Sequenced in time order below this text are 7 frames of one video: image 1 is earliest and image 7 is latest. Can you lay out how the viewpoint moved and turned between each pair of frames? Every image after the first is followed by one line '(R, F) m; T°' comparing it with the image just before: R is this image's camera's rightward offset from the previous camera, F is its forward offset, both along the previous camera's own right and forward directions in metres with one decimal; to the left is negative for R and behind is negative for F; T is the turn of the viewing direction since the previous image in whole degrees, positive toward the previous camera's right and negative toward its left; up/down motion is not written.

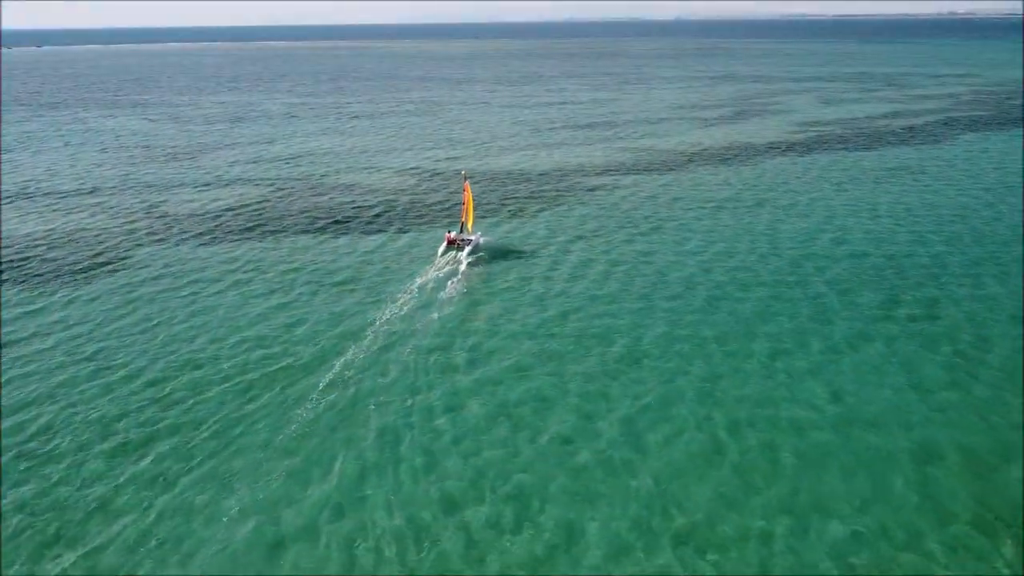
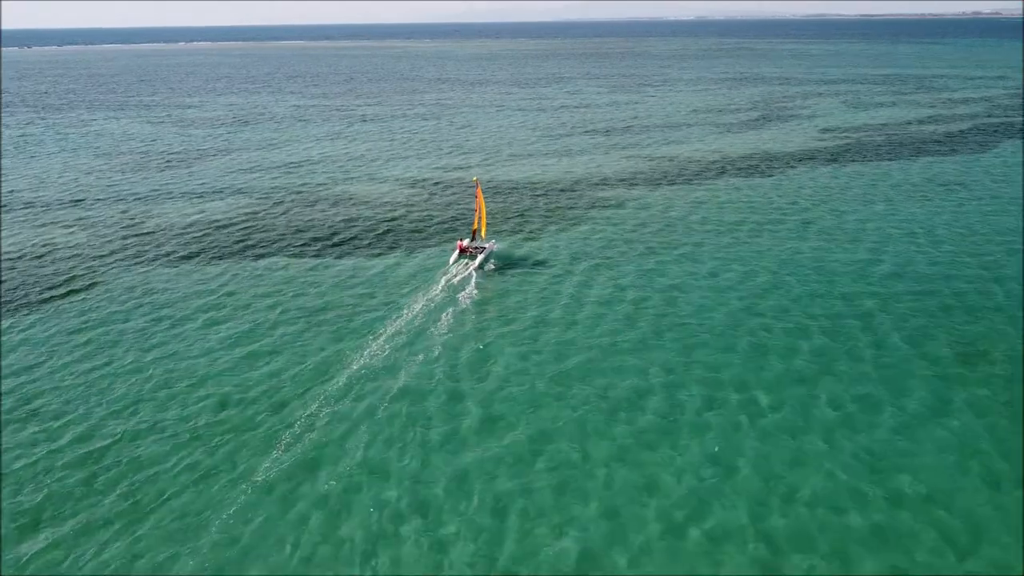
(+0.1, +4.4) m; -1°
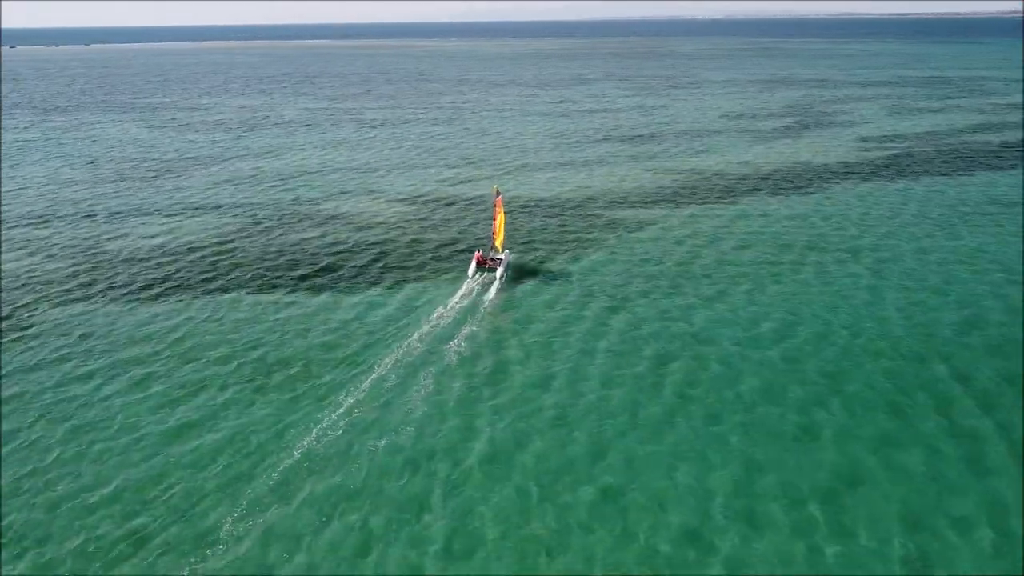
(+0.2, +6.3) m; -2°
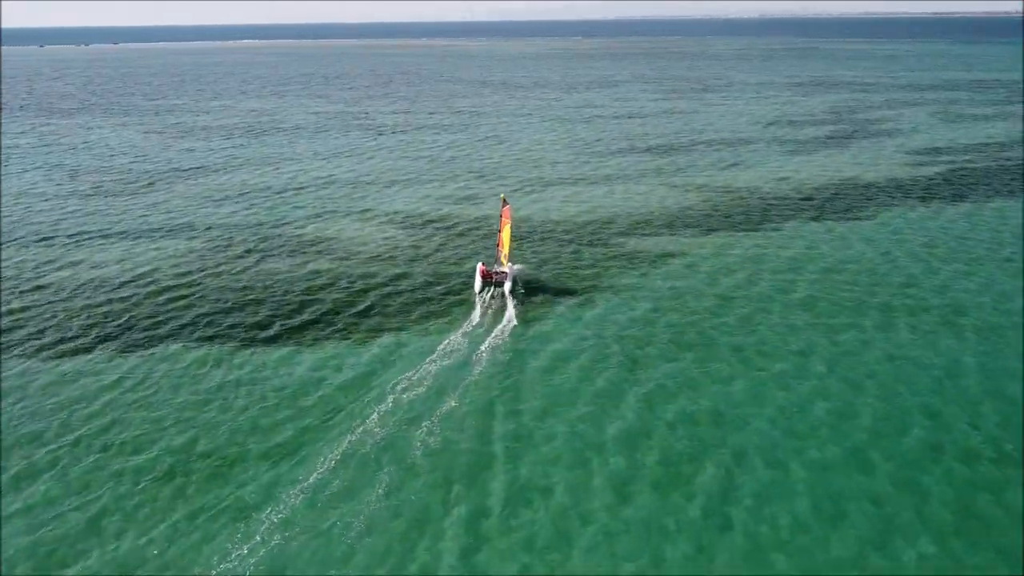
(+0.9, +6.2) m; -2°
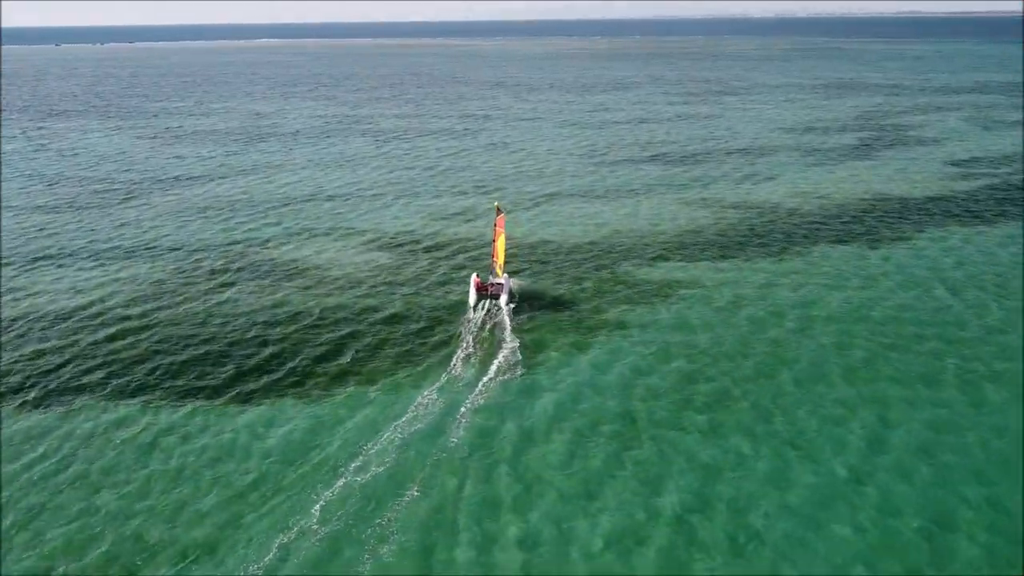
(+0.2, +5.4) m; -1°
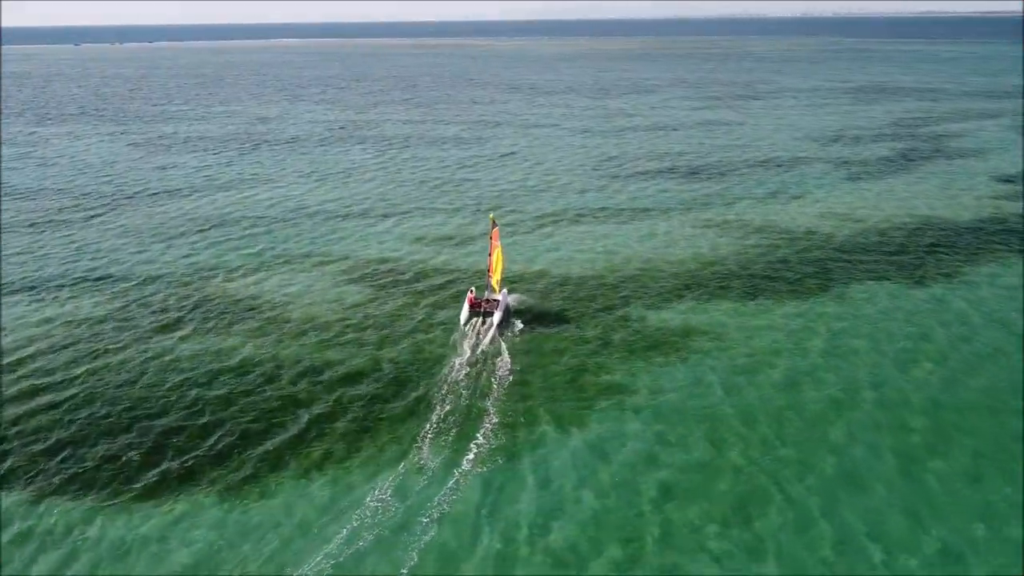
(+0.1, +6.6) m; -1°
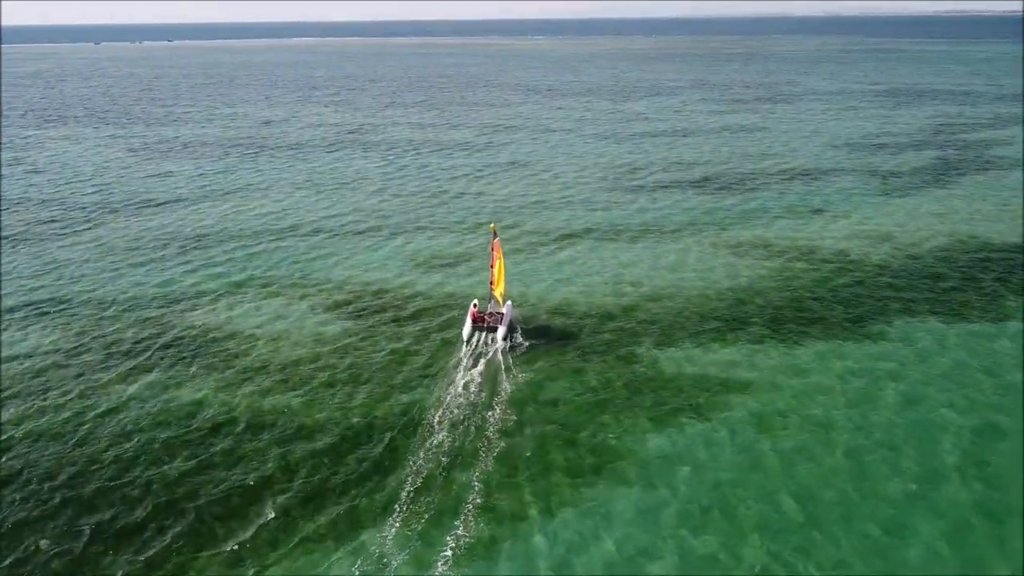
(+0.1, +4.9) m; -1°
